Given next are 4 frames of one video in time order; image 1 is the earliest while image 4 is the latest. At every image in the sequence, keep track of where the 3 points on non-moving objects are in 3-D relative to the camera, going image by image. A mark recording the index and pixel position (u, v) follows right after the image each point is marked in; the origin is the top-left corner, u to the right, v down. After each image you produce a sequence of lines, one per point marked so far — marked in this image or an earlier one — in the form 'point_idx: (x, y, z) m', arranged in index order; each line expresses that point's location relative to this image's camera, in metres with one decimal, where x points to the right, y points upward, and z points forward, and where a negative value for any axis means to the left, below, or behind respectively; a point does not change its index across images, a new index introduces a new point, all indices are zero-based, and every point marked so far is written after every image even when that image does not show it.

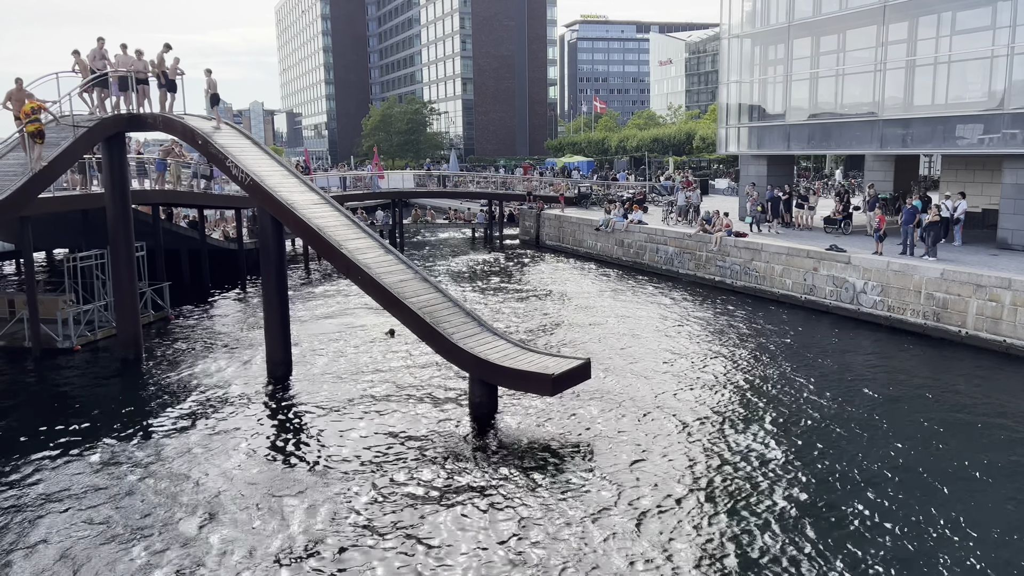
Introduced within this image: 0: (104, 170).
0: (-9.1, +2.6, +18.8) m
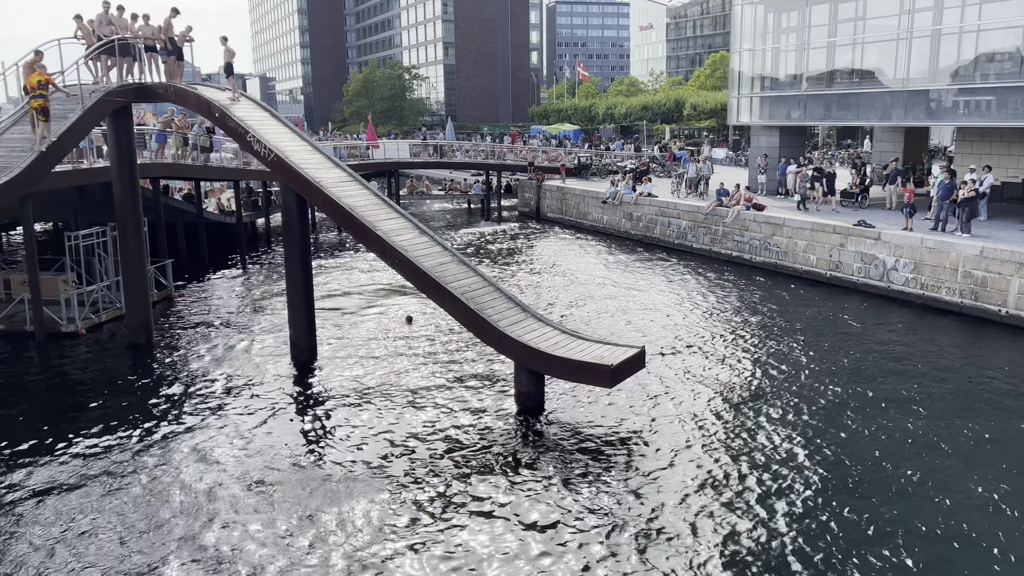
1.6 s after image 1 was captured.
0: (-8.5, +3.0, +17.7) m
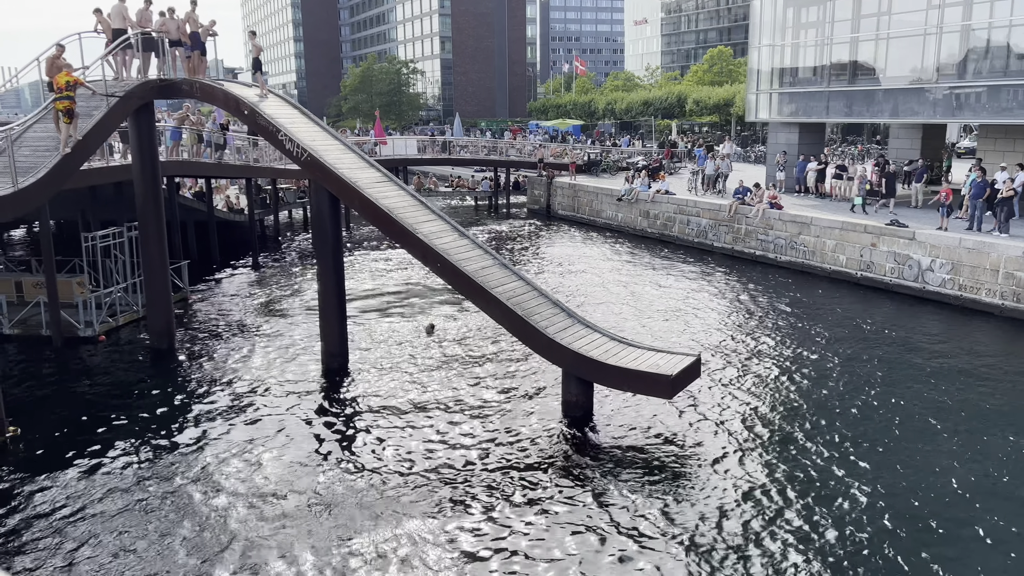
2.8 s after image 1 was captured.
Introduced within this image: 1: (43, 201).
0: (-7.7, +3.0, +17.1) m
1: (-7.4, +1.4, +13.4) m
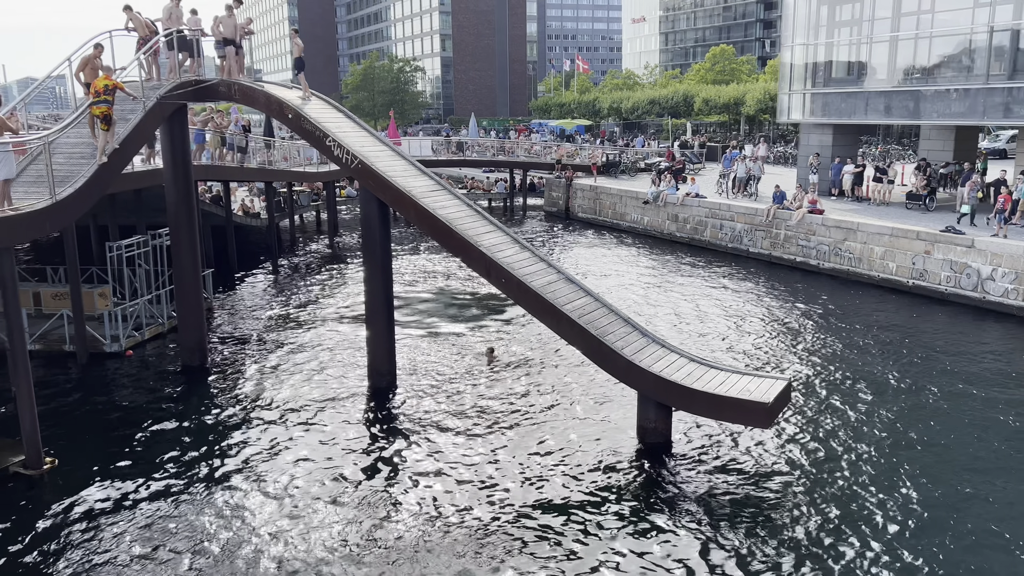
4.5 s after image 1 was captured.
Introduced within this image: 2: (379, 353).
0: (-6.7, +2.7, +16.1) m
1: (-6.4, +1.1, +12.4) m
2: (-2.6, -1.2, +16.0) m
